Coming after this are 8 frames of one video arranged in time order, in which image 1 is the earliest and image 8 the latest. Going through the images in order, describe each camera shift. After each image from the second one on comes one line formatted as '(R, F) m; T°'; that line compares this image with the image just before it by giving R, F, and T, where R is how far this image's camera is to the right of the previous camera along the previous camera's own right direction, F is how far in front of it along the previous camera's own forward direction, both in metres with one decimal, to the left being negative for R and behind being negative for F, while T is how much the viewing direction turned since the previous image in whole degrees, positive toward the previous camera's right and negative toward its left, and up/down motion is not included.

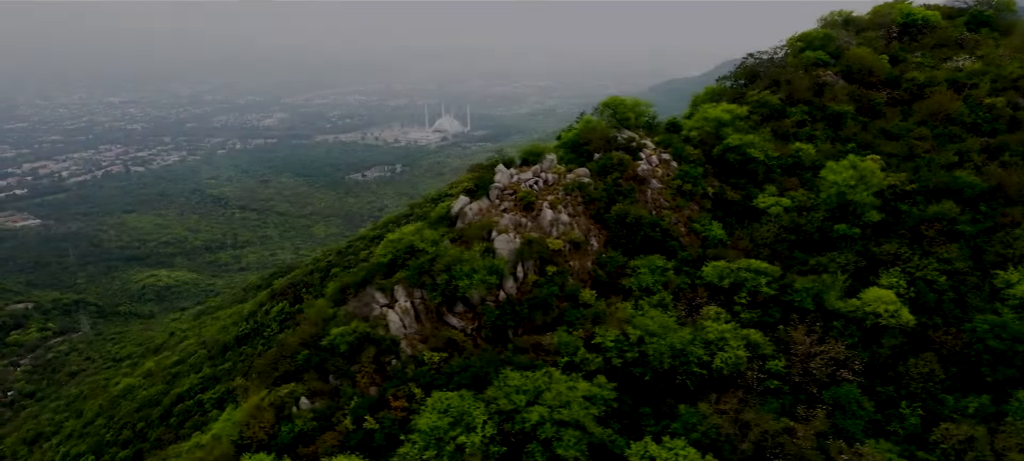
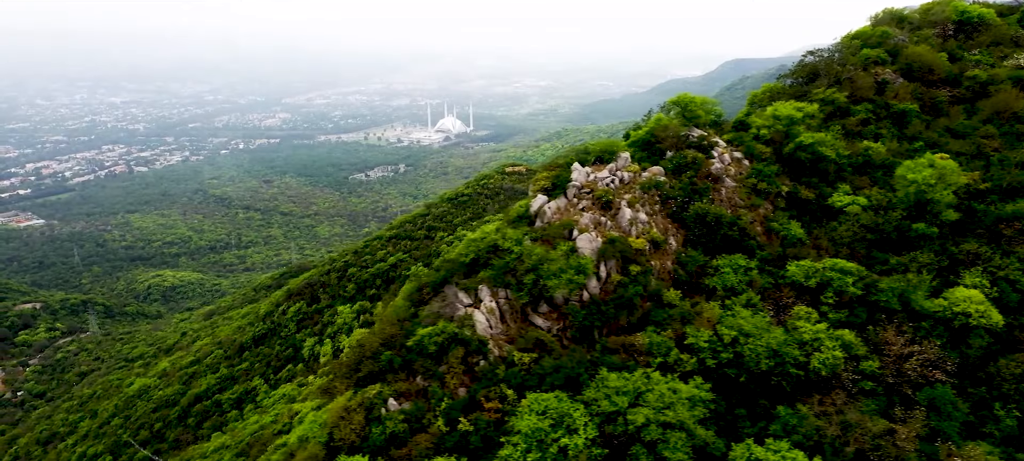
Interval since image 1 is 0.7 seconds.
(-0.5, +0.1) m; 0°
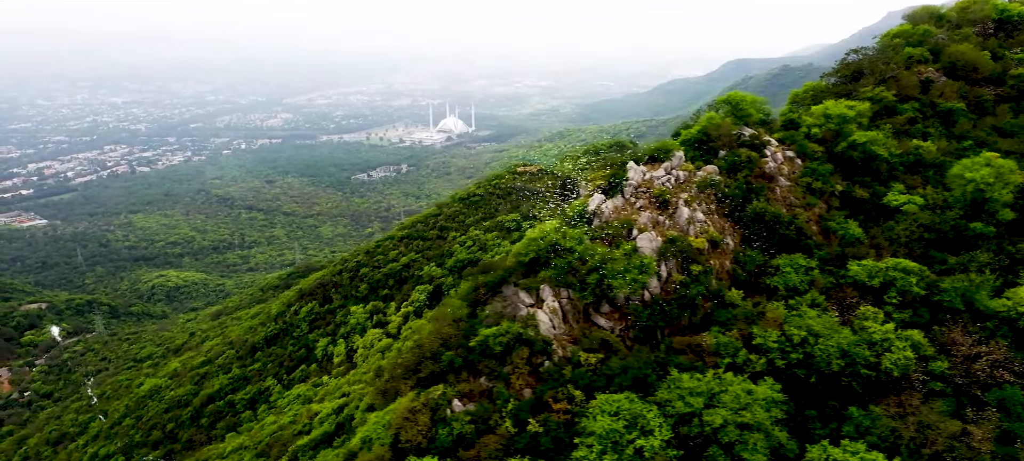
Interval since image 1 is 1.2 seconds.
(-0.4, 0.0) m; 0°
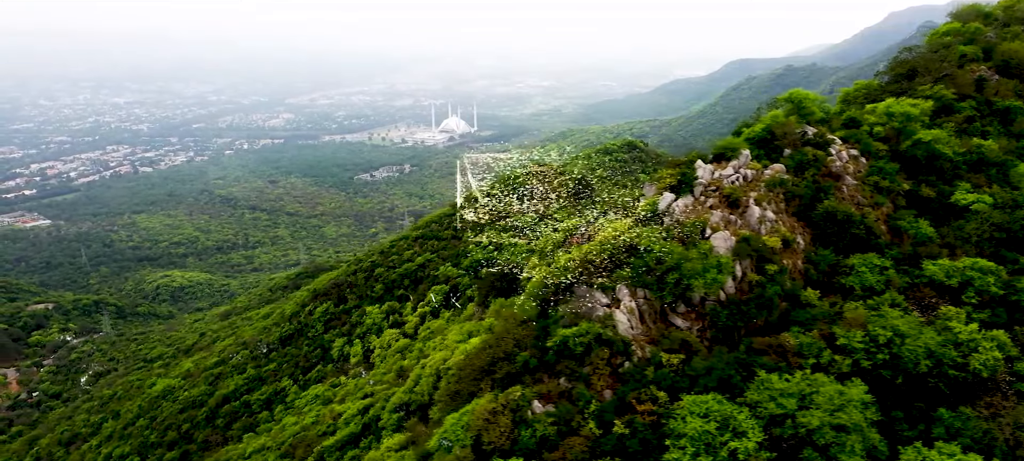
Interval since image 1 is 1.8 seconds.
(-0.5, +0.1) m; 0°
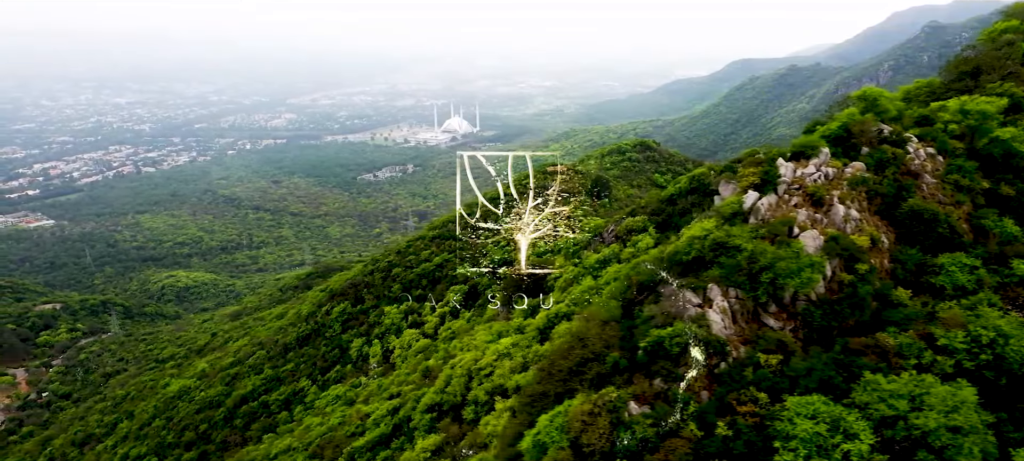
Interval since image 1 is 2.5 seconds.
(-0.6, +0.1) m; 0°
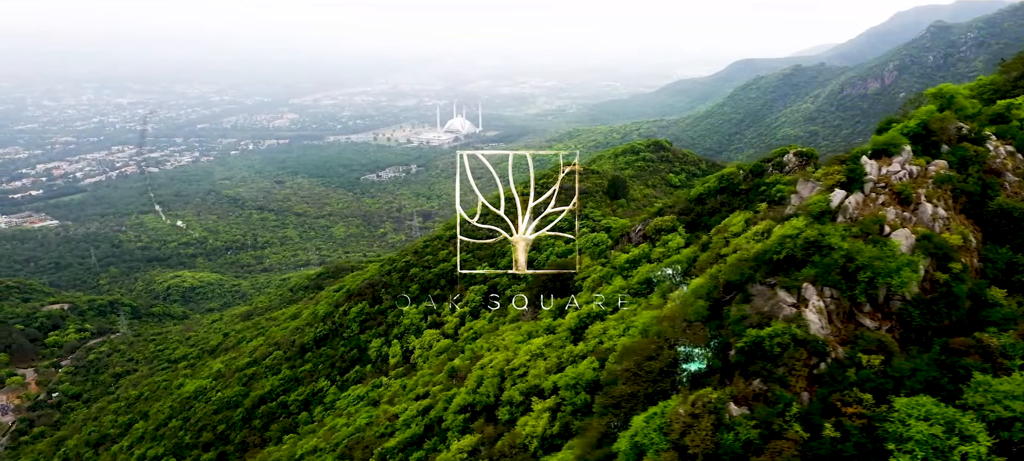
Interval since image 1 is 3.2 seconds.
(-0.6, +0.1) m; 0°
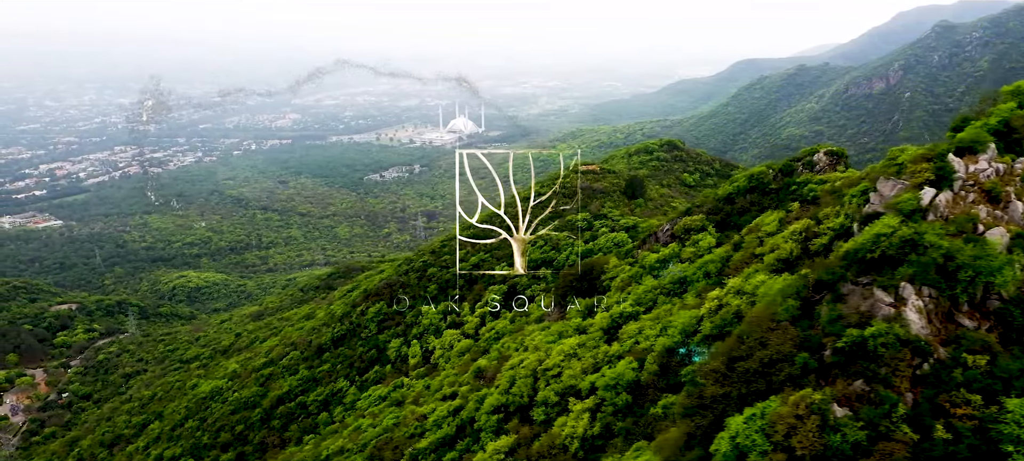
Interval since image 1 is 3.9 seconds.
(-0.6, +0.1) m; 0°
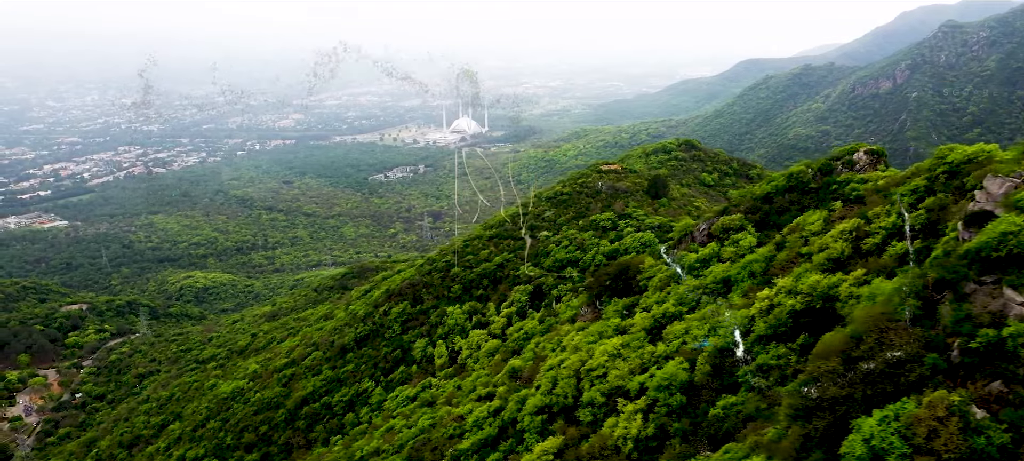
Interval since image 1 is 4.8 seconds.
(-0.7, +0.1) m; 0°
